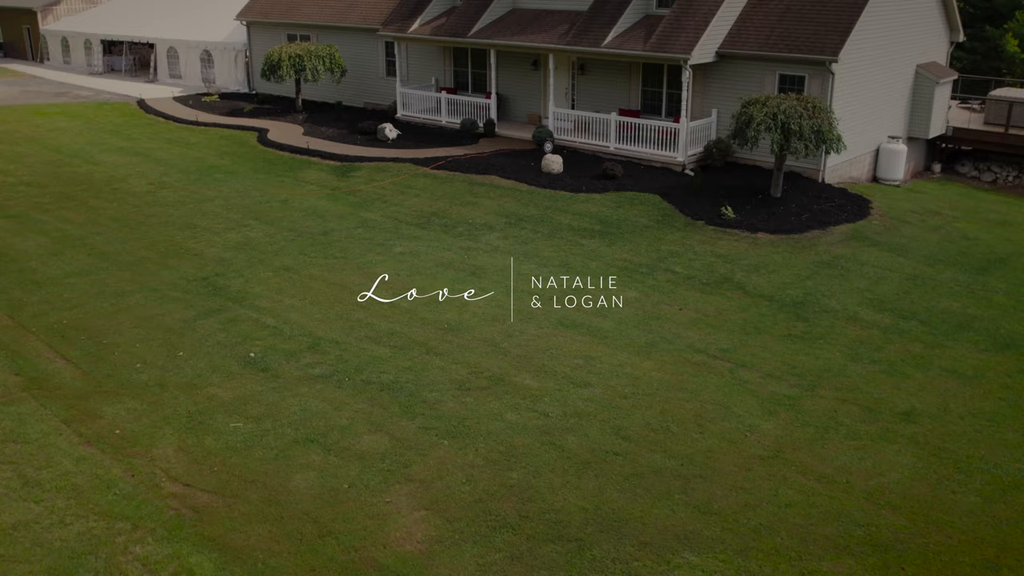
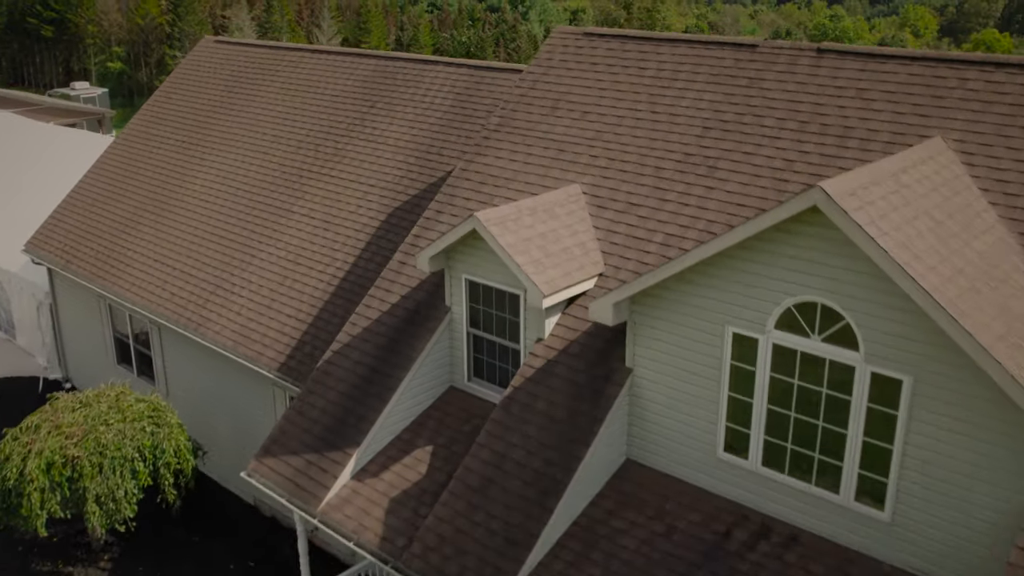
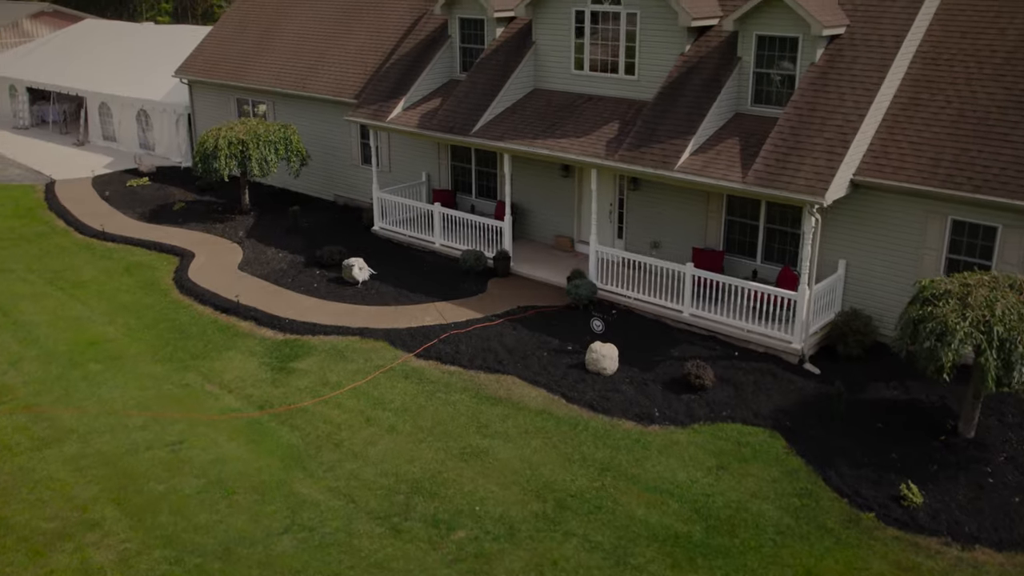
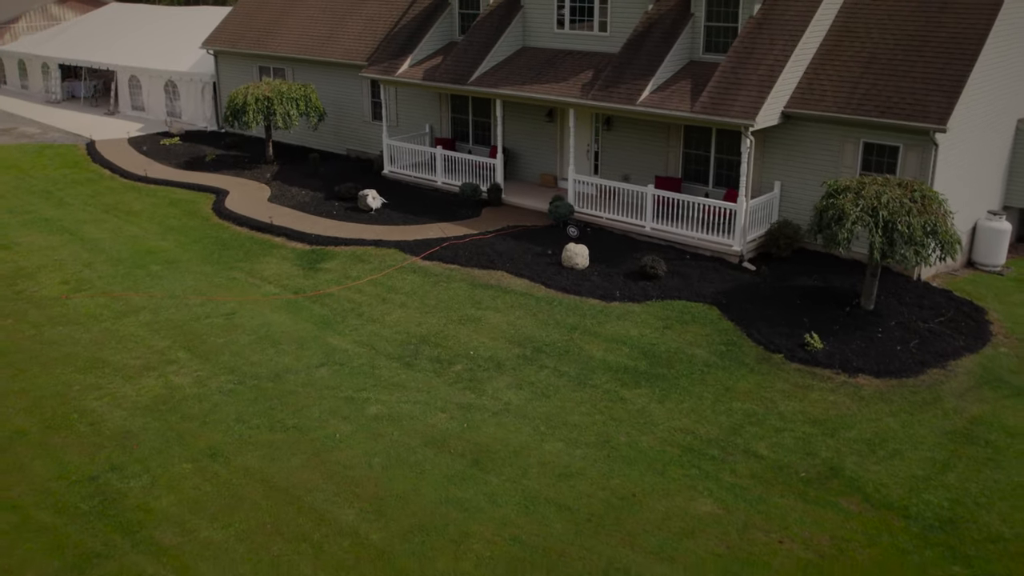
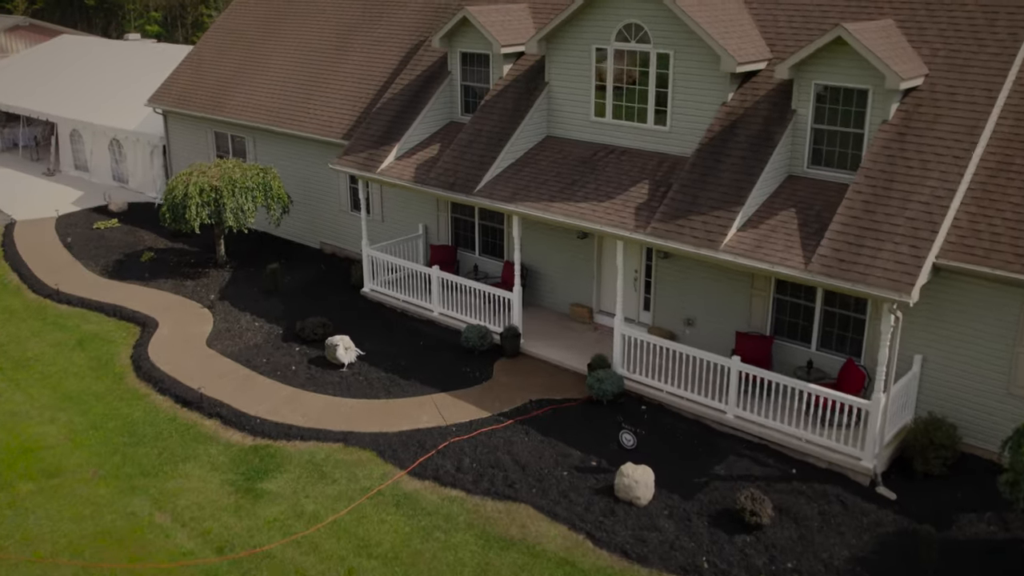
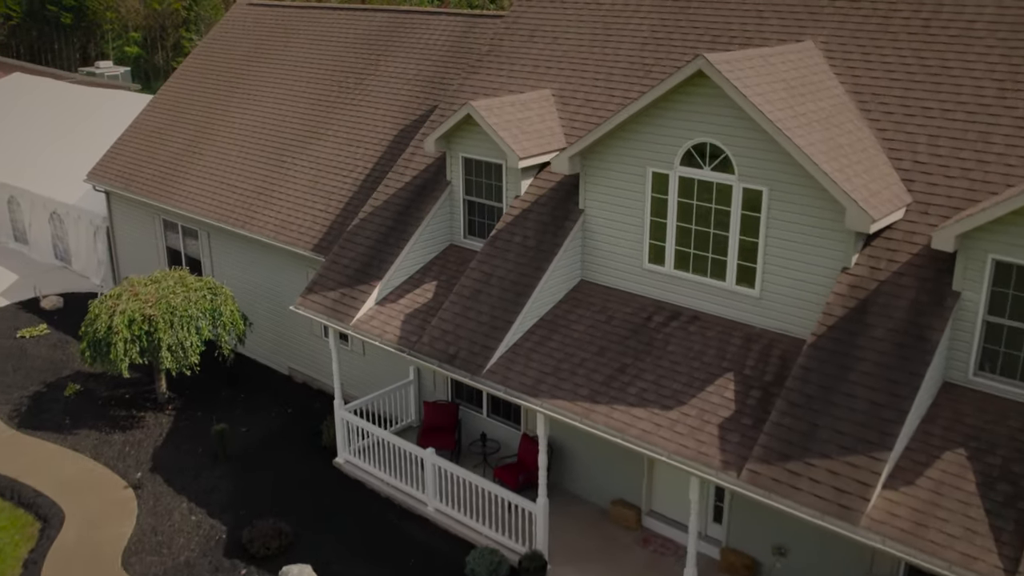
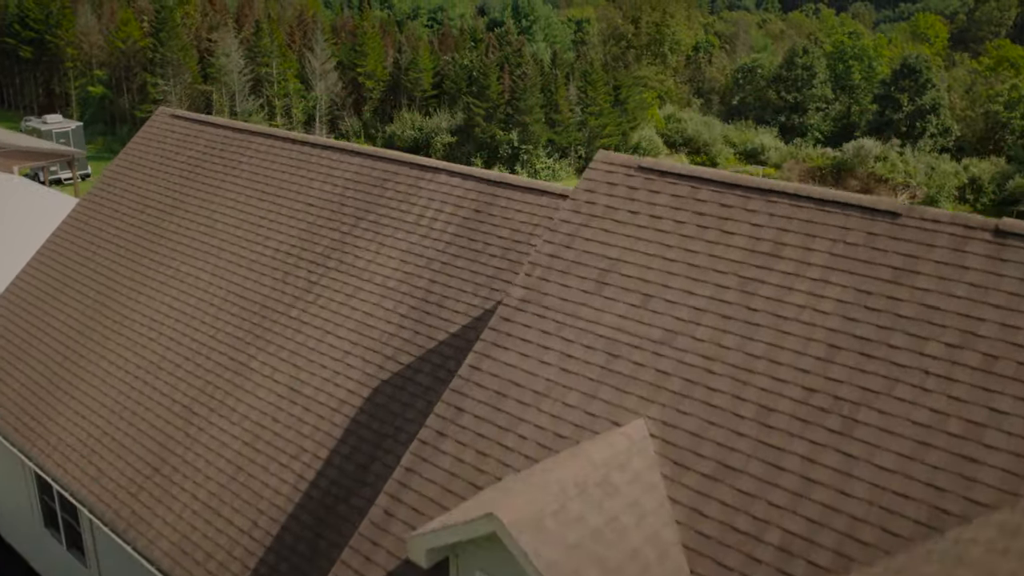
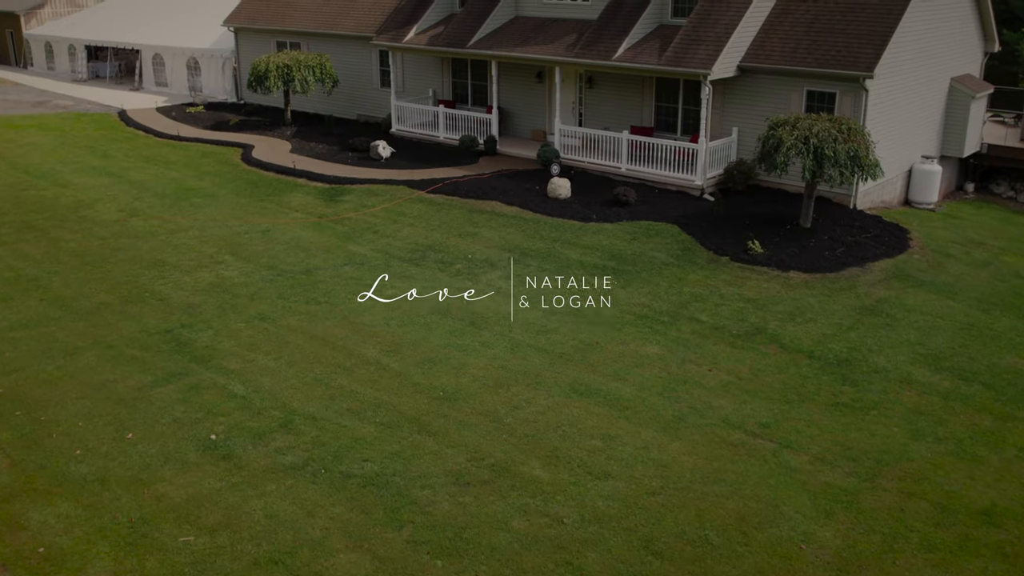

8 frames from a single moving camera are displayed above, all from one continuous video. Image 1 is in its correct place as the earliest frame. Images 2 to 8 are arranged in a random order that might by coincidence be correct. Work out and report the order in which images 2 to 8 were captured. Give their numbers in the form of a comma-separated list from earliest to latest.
8, 4, 3, 5, 6, 2, 7
